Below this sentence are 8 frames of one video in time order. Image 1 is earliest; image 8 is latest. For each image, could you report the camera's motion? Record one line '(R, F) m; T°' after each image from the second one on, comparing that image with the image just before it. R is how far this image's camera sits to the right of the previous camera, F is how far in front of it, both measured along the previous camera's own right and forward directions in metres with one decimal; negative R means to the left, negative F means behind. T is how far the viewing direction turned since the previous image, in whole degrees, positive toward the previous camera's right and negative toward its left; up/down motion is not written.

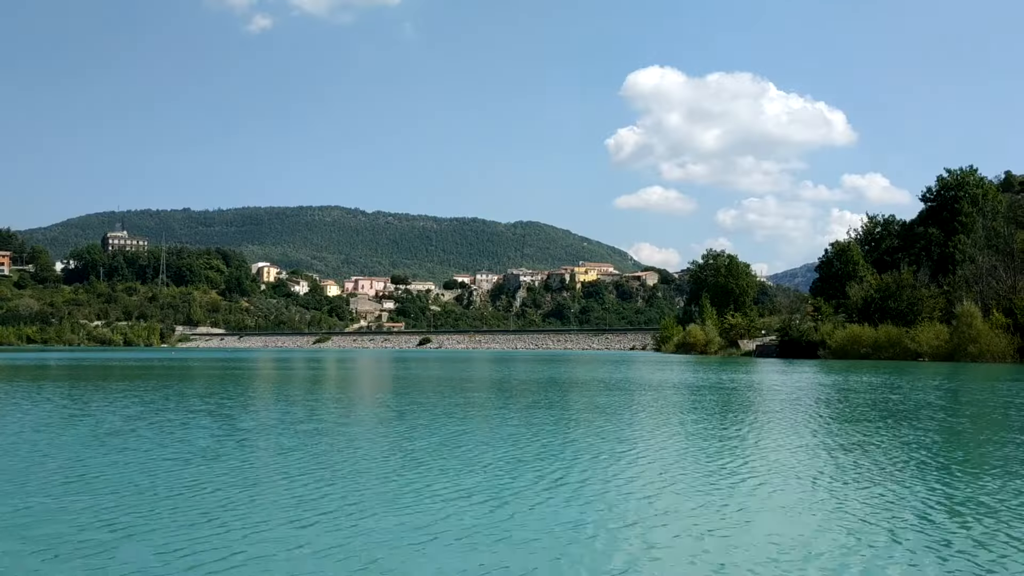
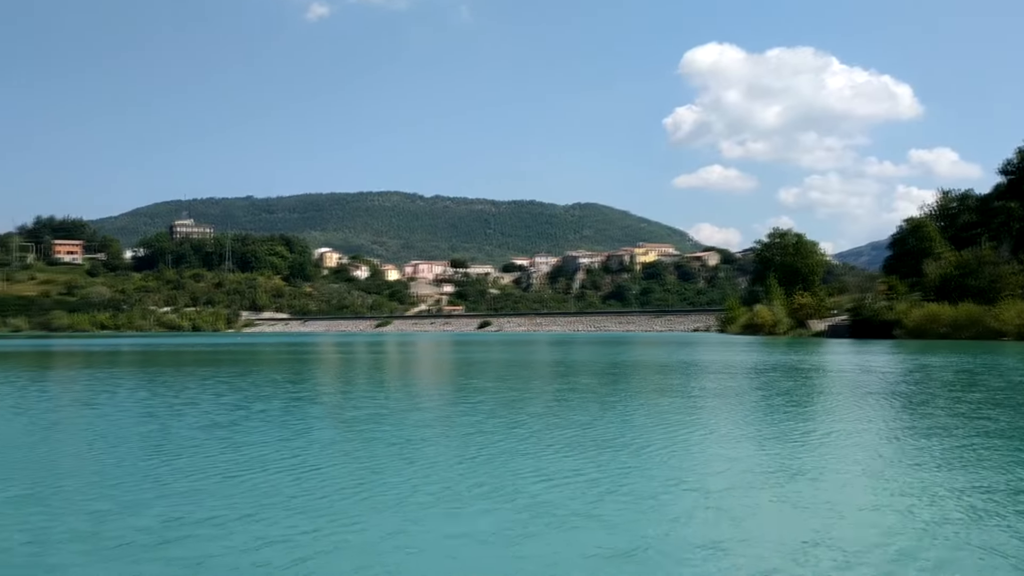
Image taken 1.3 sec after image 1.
(-0.2, +0.3) m; -4°
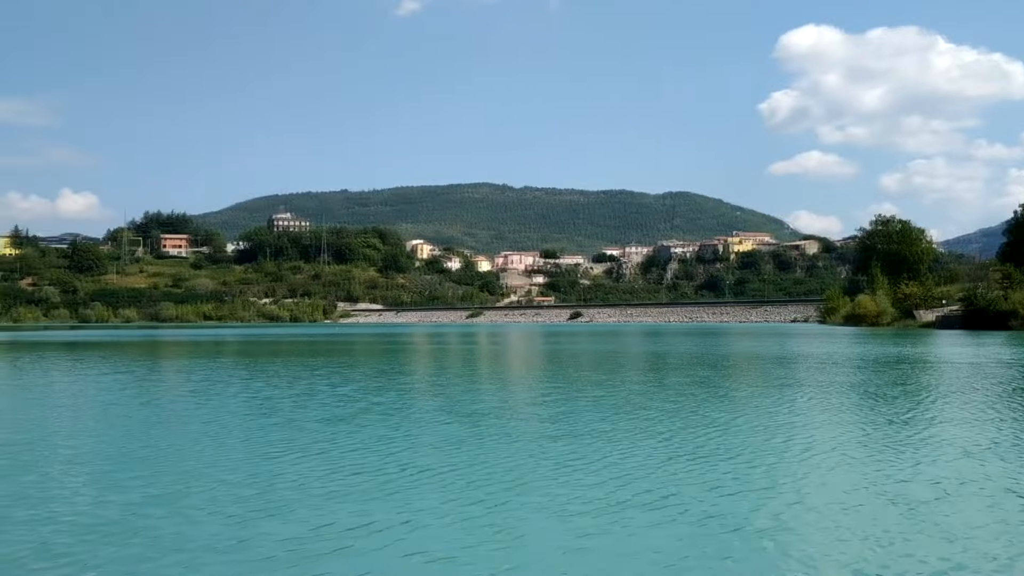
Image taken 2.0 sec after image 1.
(0.0, +0.3) m; -6°
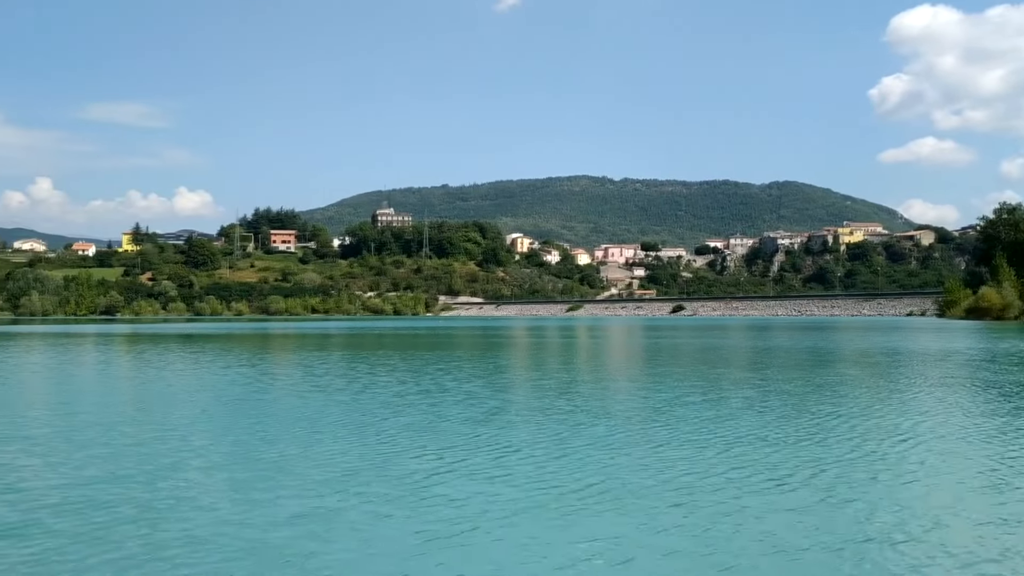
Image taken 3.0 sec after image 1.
(0.0, +0.3) m; -6°
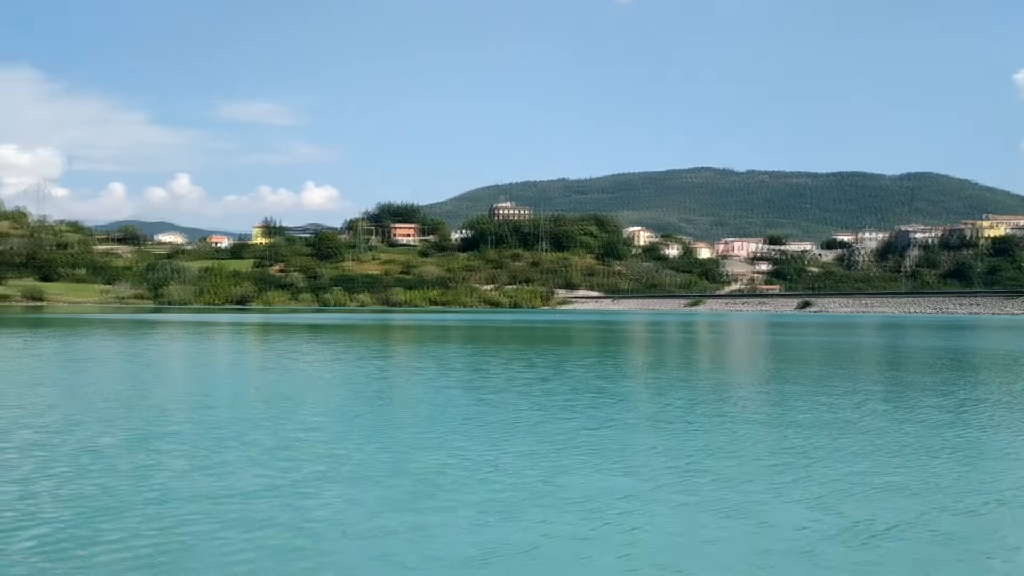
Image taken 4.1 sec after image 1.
(0.0, +0.4) m; -7°
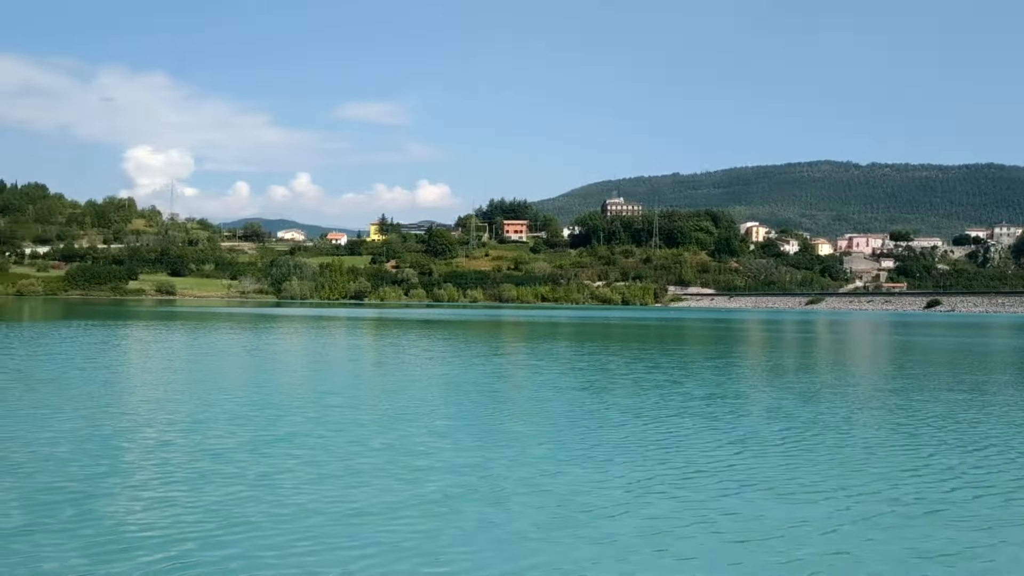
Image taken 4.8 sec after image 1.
(0.0, +0.2) m; -7°
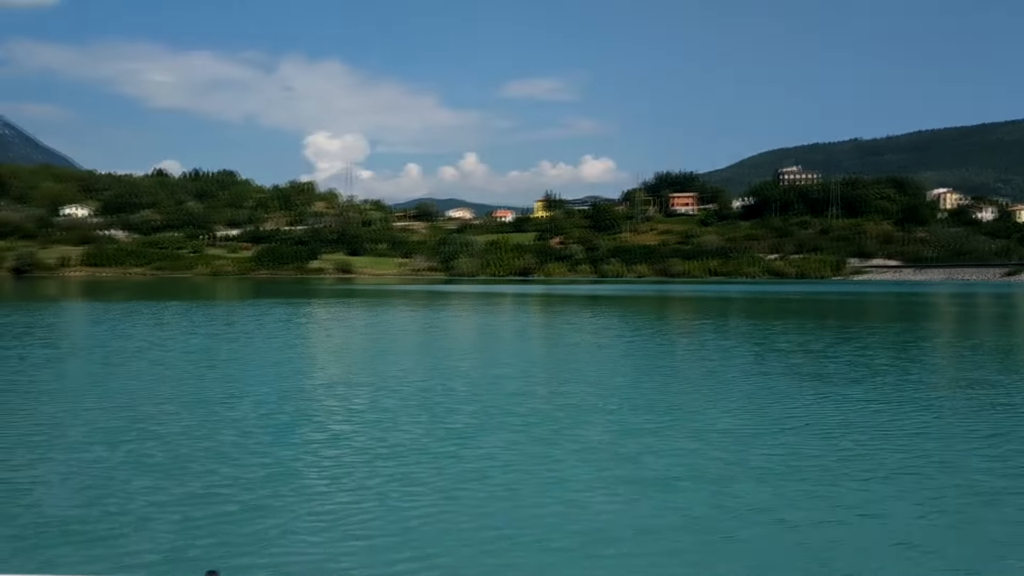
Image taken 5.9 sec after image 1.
(0.0, +0.3) m; -10°
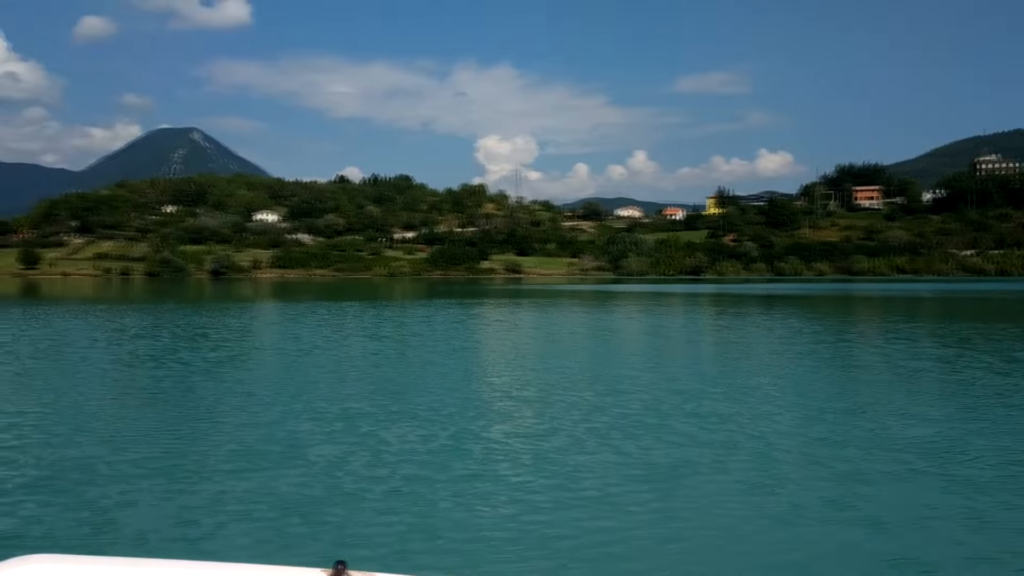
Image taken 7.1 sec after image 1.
(0.0, +0.3) m; -10°
